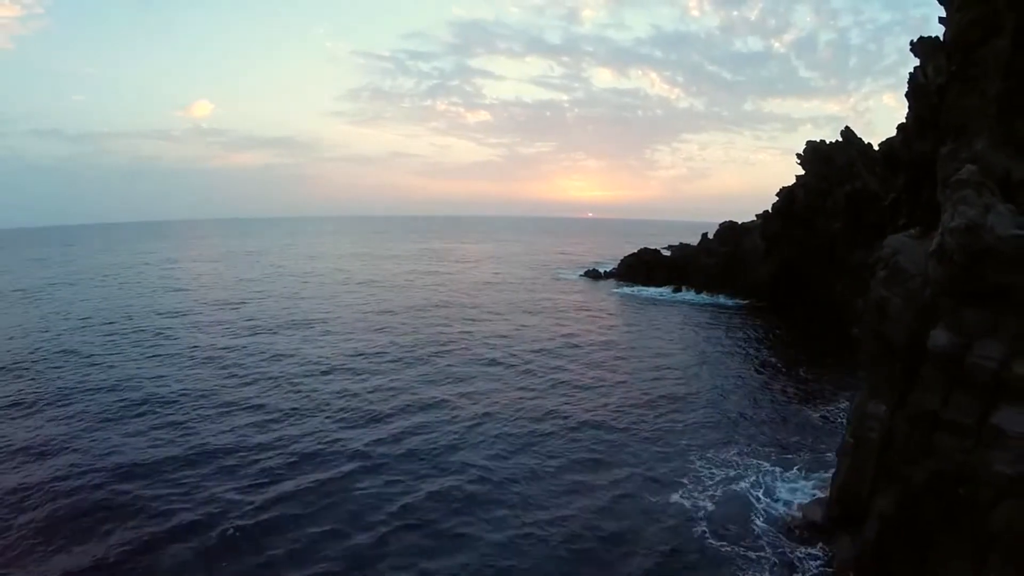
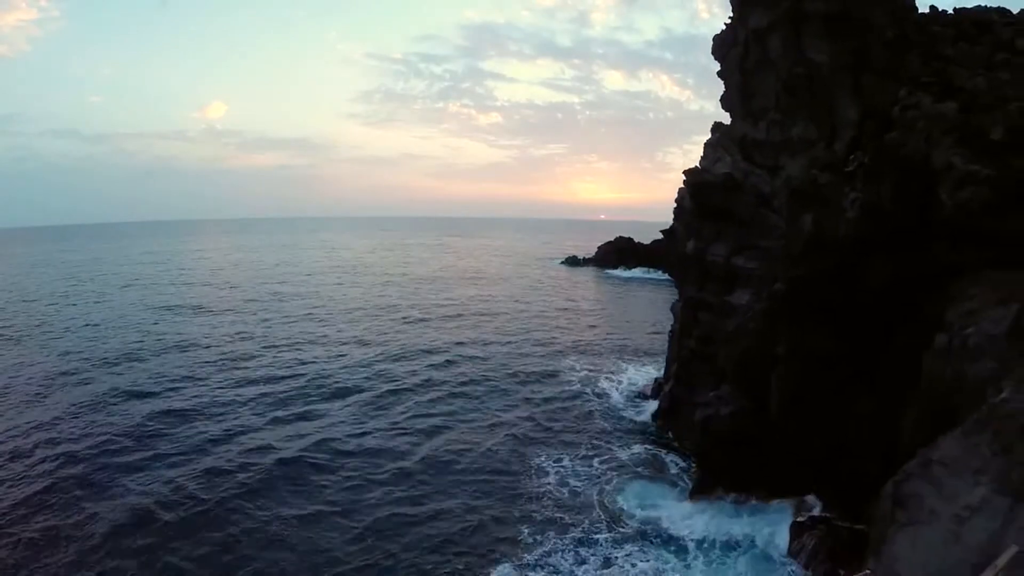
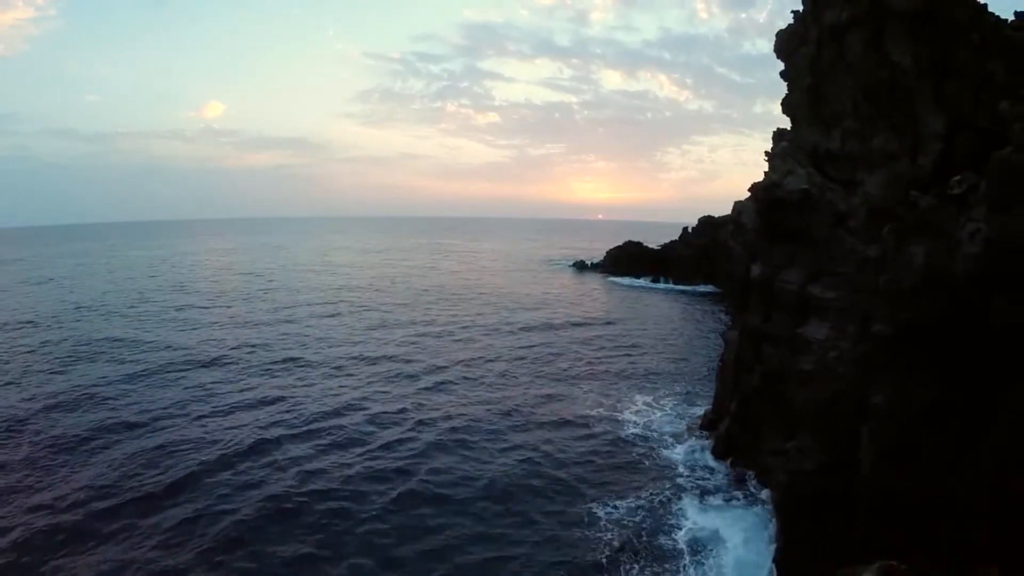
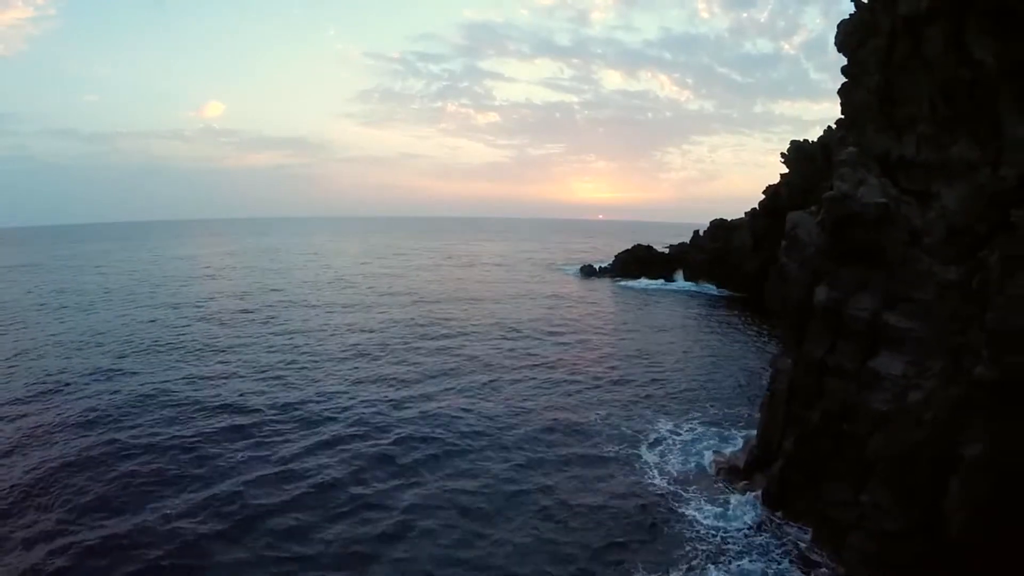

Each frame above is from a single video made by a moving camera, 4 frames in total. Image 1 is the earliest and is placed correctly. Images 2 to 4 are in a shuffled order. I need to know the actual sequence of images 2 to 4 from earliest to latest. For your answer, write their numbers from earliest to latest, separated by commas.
4, 3, 2
